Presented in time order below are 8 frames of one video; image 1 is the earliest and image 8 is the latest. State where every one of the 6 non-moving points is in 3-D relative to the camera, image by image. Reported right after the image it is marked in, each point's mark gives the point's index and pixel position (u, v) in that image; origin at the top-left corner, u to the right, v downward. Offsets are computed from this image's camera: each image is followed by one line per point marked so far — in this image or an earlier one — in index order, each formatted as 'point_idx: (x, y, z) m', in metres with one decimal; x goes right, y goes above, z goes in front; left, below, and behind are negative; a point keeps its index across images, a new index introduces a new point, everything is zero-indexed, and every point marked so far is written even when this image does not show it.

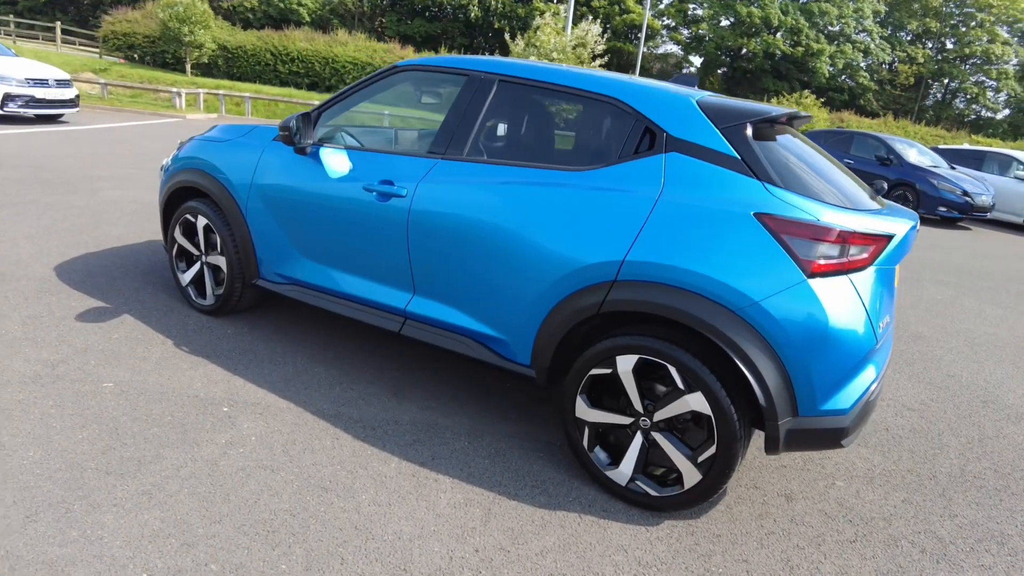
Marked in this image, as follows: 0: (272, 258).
0: (-1.3, +0.2, +3.6) m
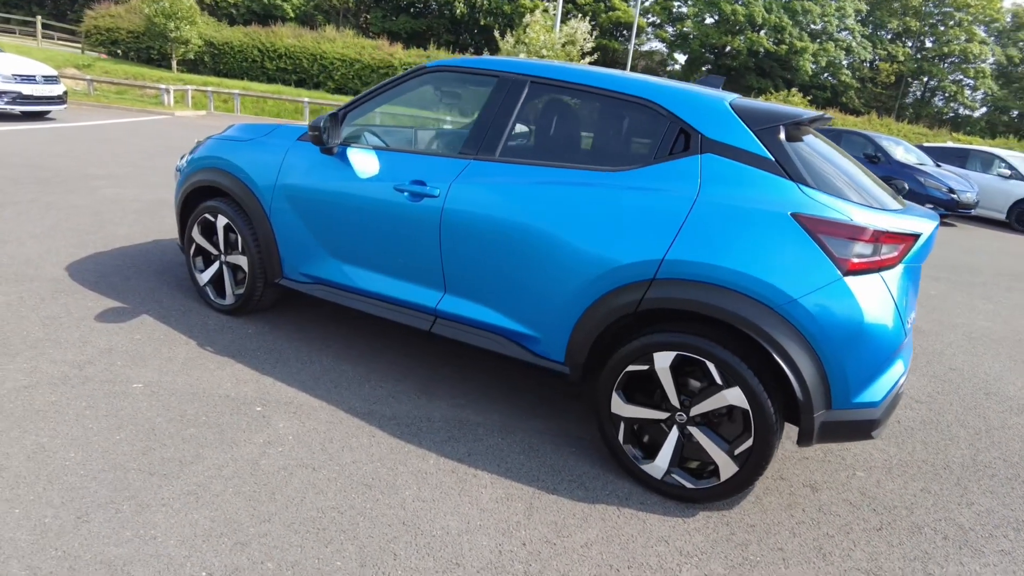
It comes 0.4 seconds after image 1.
0: (-1.2, +0.2, +3.6) m
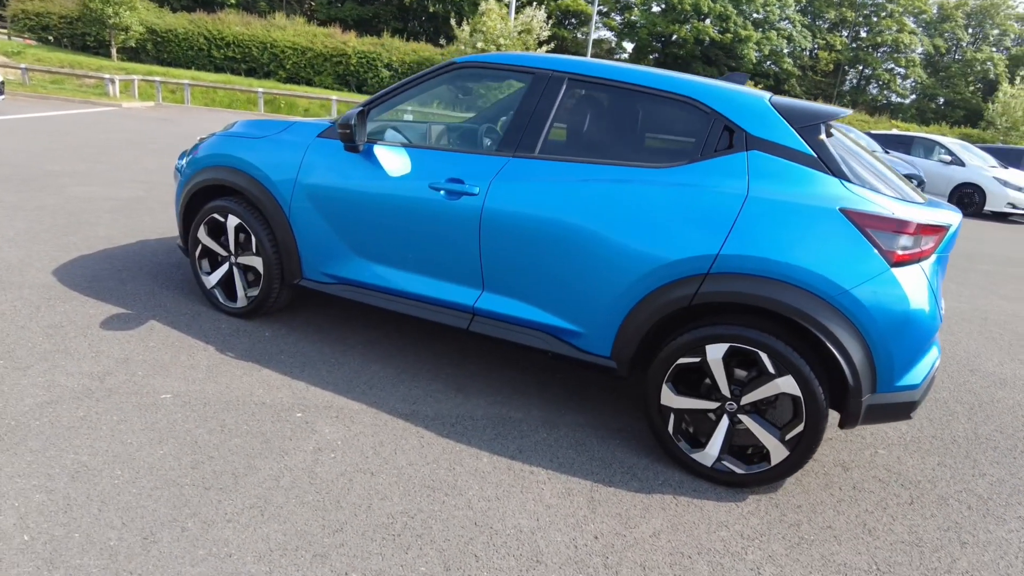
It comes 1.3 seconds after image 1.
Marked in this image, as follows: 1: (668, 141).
0: (-1.1, +0.2, +3.5) m
1: (+0.7, +0.7, +2.9) m
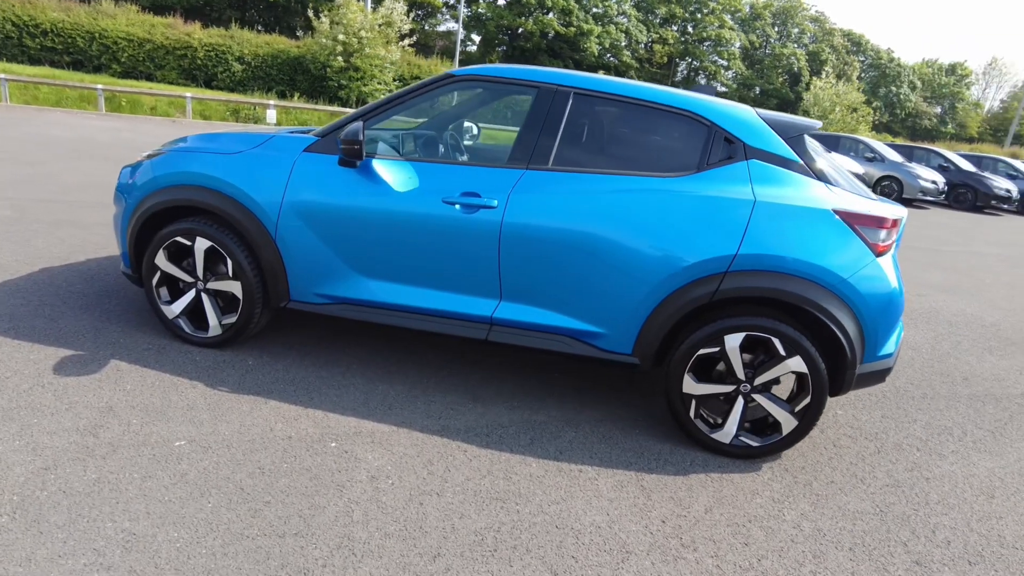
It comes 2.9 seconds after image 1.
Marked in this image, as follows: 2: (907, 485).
0: (-1.0, +0.1, +3.4) m
1: (+0.8, +0.7, +3.1) m
2: (+2.0, -1.0, +3.2) m
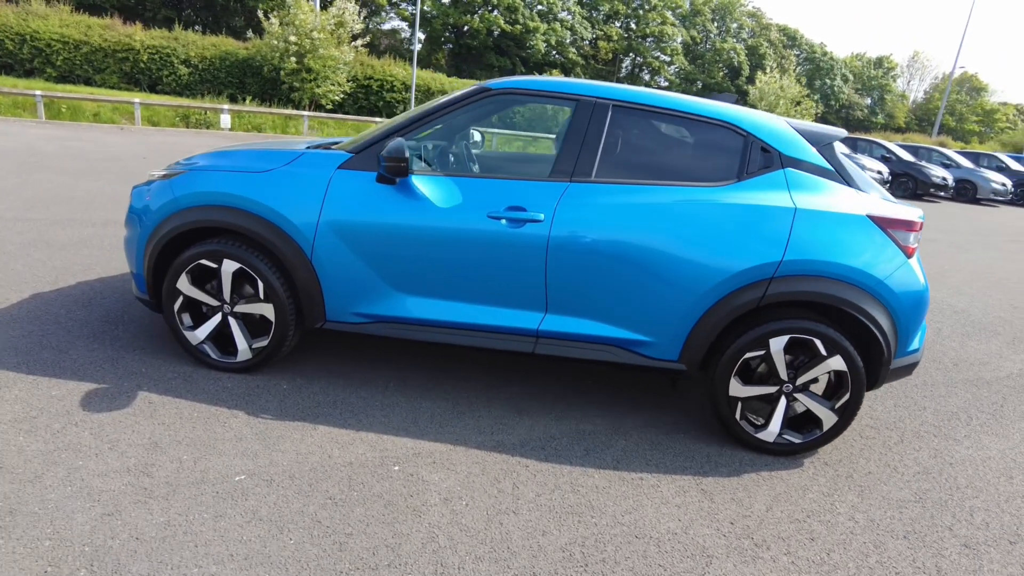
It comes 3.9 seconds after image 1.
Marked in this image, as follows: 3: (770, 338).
0: (-0.8, 0.0, +3.3) m
1: (+1.0, +0.6, +3.2) m
2: (+2.2, -1.0, +3.4) m
3: (+1.3, -0.2, +3.1) m
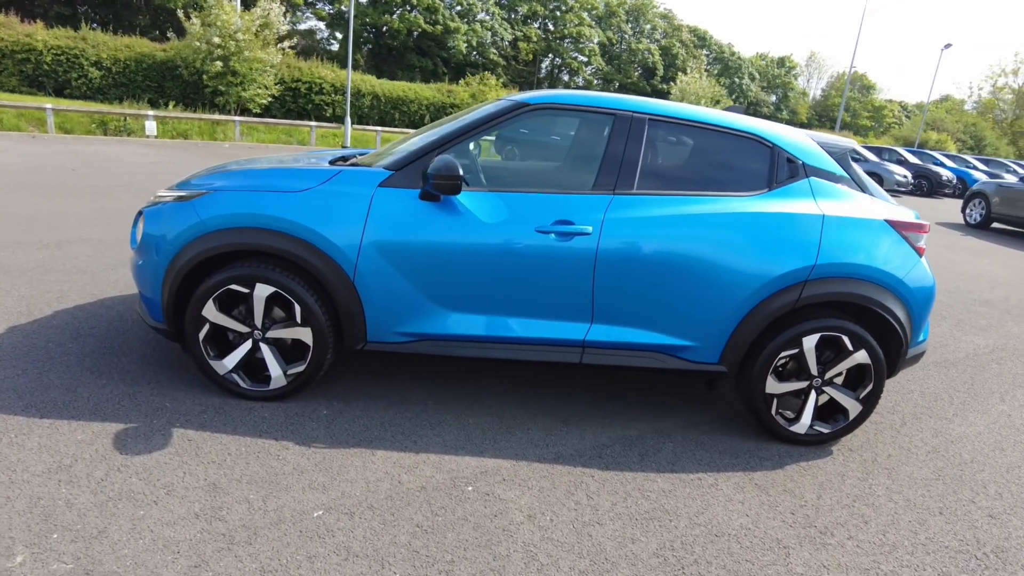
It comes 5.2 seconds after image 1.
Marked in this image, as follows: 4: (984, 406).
0: (-0.6, -0.1, +3.2) m
1: (+1.2, +0.6, +3.3) m
2: (+2.5, -0.9, +3.7) m
3: (+1.5, -0.3, +3.3) m
4: (+3.2, -0.8, +4.3) m
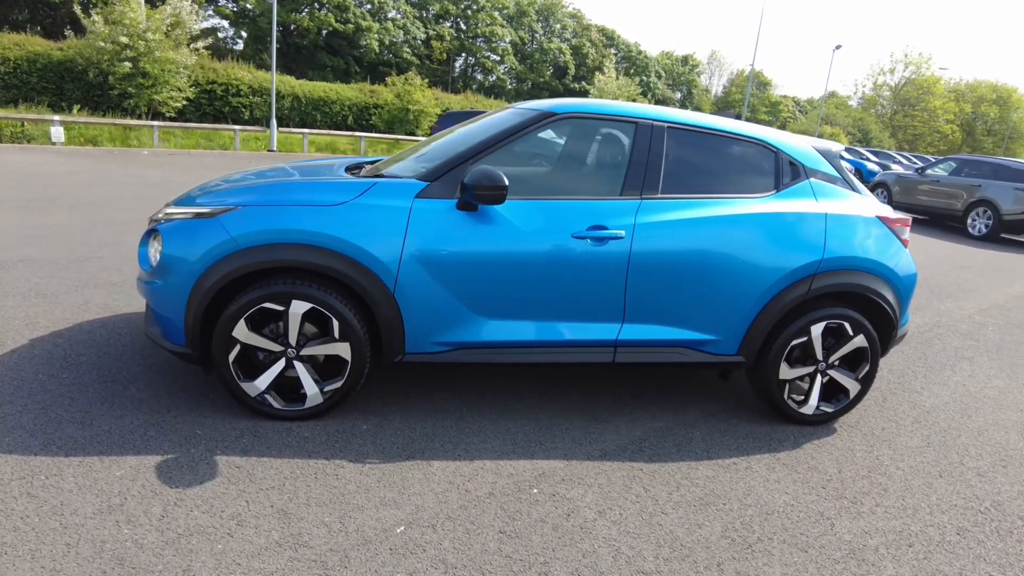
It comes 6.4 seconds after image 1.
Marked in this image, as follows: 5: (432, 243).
0: (-0.4, -0.2, +3.2) m
1: (+1.3, +0.7, +3.6) m
2: (+2.6, -0.8, +4.1) m
3: (+1.7, -0.2, +3.6) m
4: (+3.3, -0.7, +4.8) m
5: (-0.4, +0.2, +3.1) m
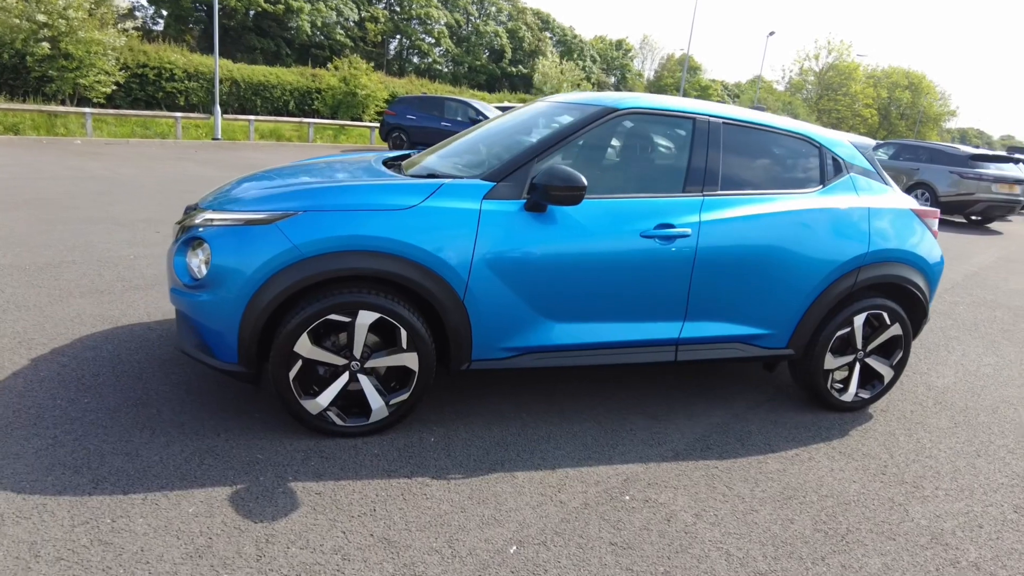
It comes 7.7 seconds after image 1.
0: (0.0, -0.2, +3.1) m
1: (+1.6, +0.7, +3.6) m
2: (+2.9, -0.8, +4.3) m
3: (+2.0, -0.2, +3.7) m
4: (+3.4, -0.6, +5.1) m
5: (-0.1, +0.2, +3.0) m
